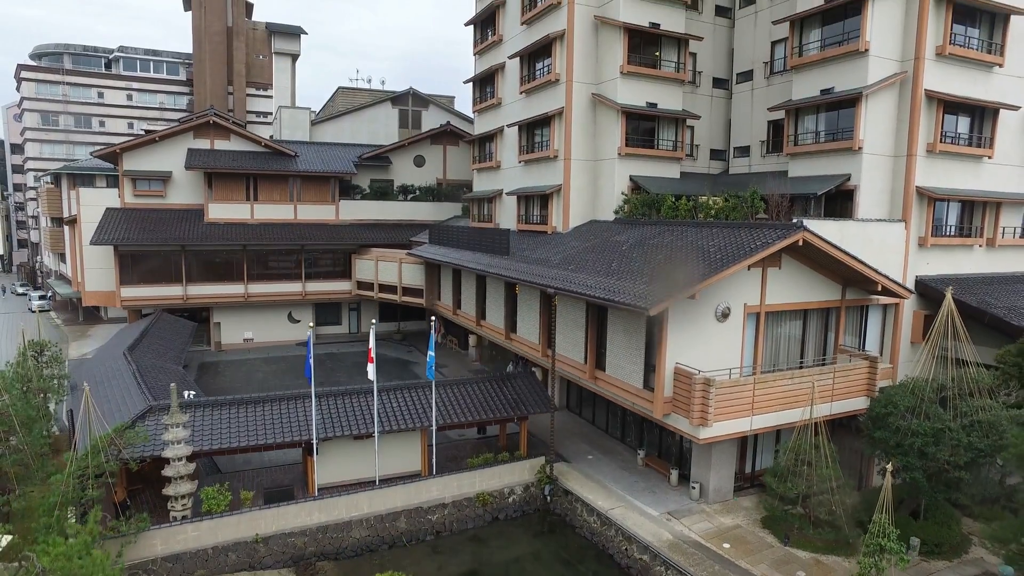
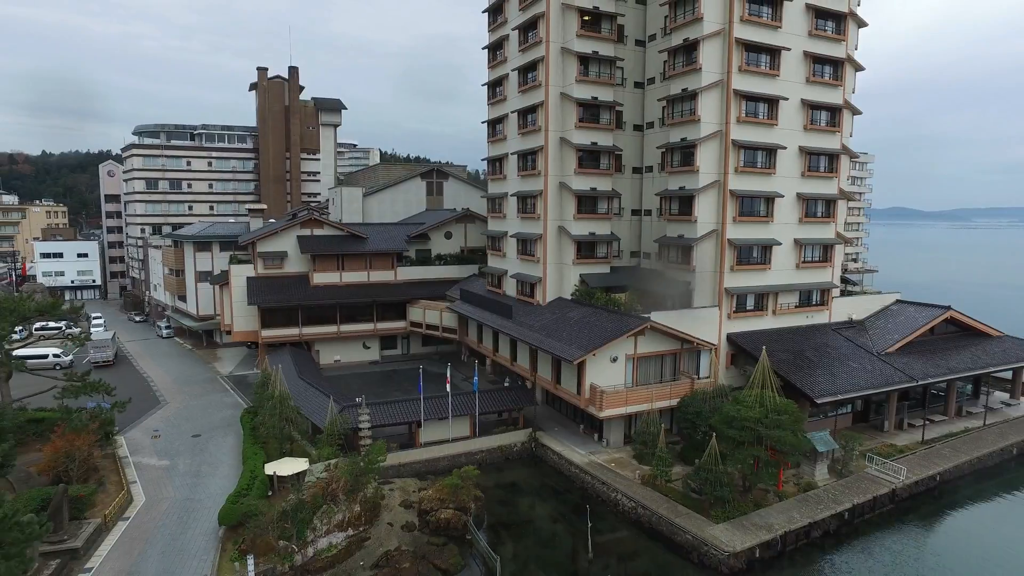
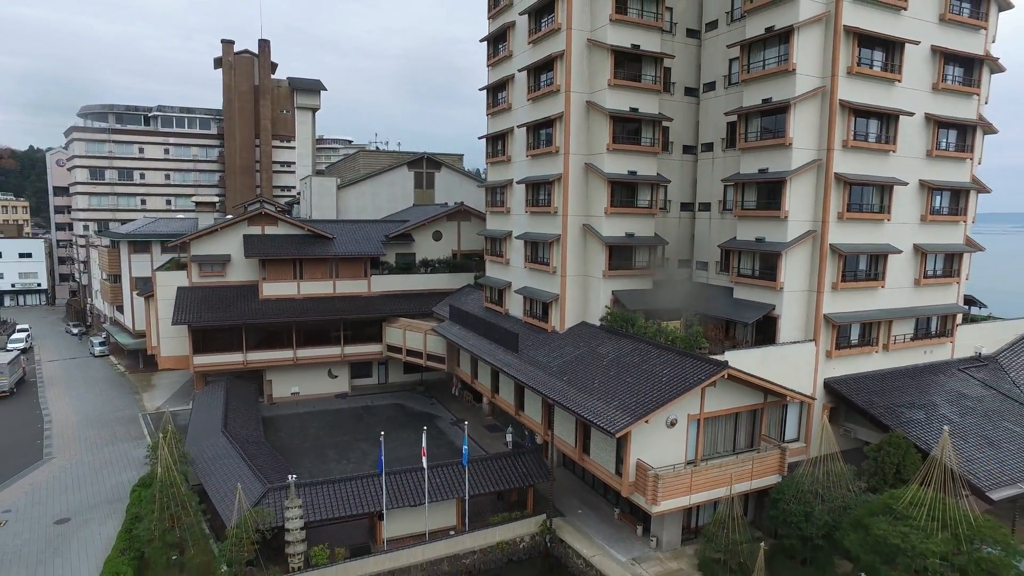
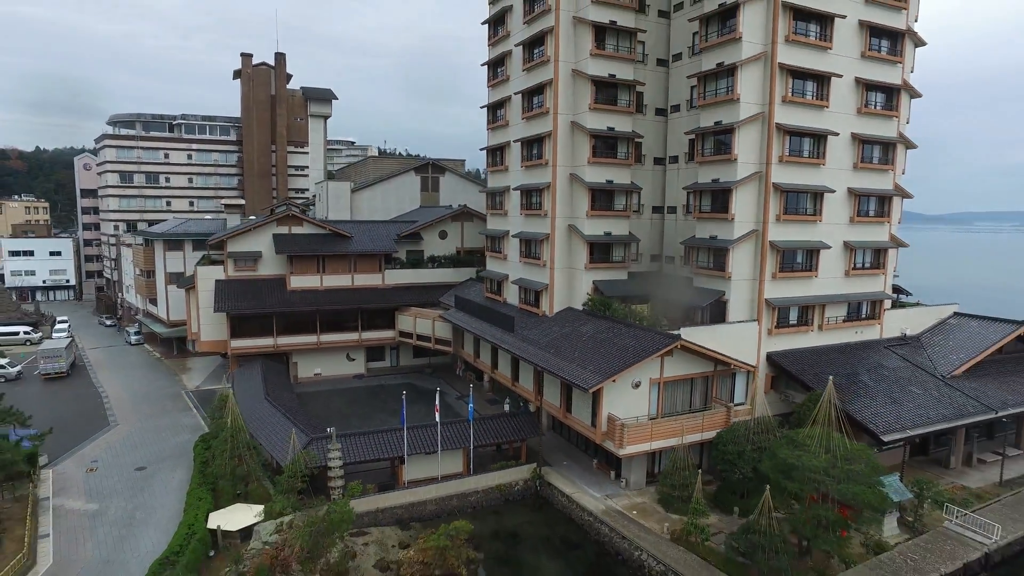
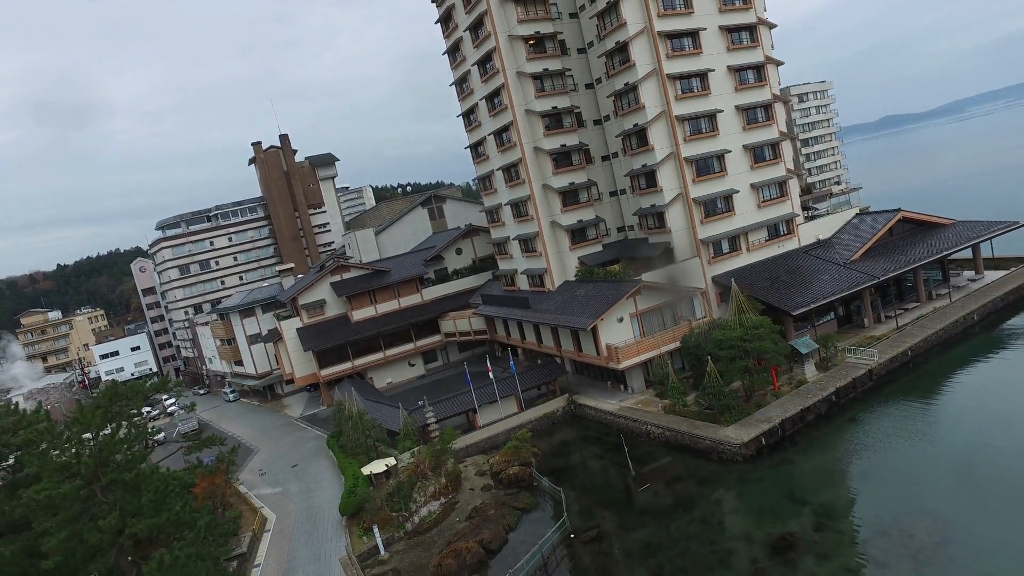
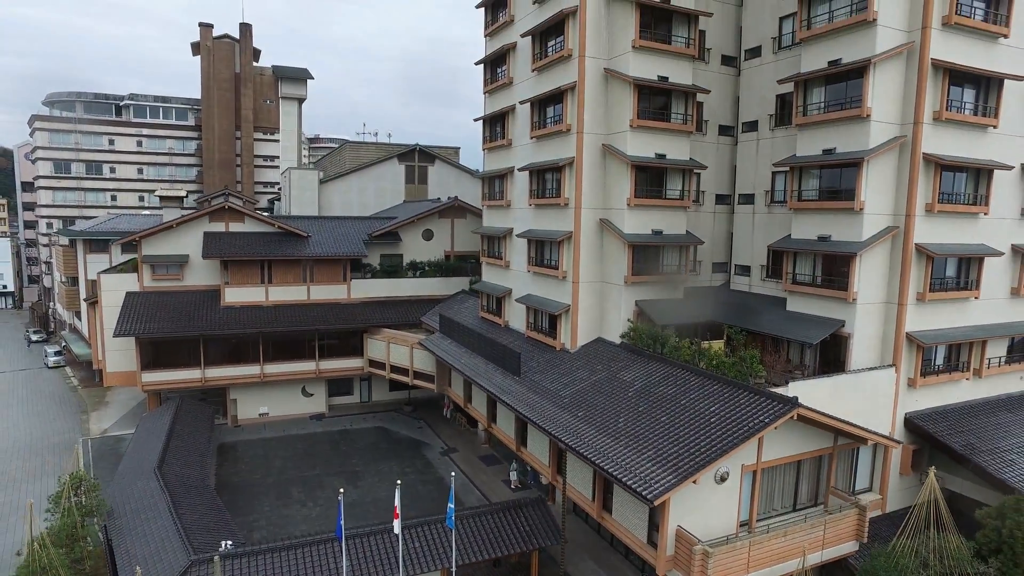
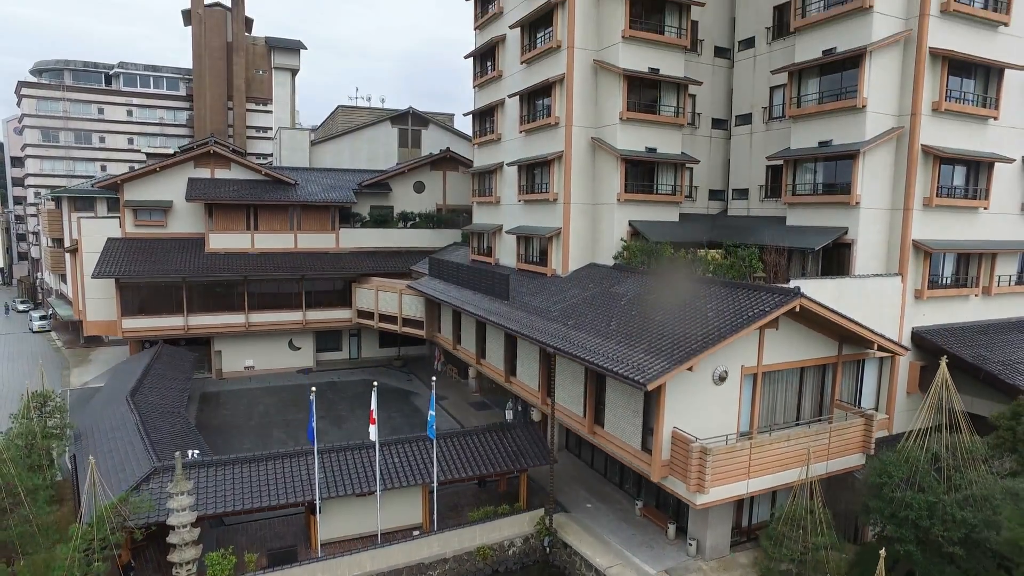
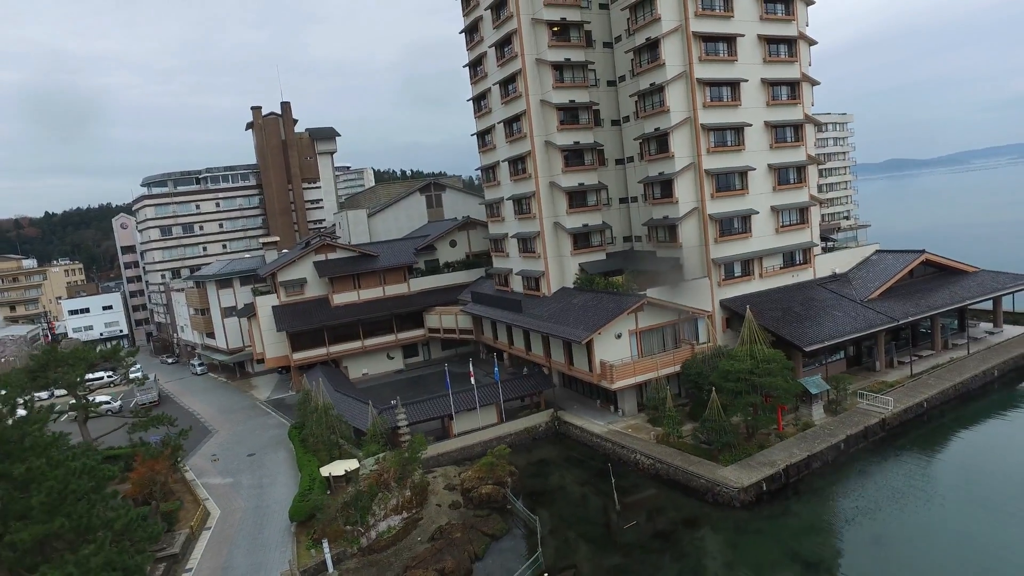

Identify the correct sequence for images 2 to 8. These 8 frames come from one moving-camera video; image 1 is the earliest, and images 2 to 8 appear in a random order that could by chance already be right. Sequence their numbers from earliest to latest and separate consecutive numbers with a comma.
7, 6, 3, 4, 2, 8, 5
